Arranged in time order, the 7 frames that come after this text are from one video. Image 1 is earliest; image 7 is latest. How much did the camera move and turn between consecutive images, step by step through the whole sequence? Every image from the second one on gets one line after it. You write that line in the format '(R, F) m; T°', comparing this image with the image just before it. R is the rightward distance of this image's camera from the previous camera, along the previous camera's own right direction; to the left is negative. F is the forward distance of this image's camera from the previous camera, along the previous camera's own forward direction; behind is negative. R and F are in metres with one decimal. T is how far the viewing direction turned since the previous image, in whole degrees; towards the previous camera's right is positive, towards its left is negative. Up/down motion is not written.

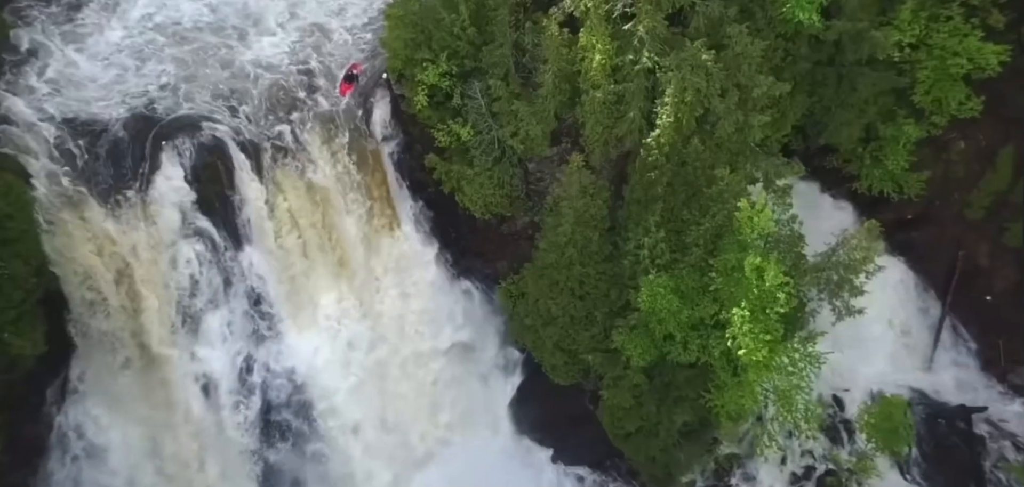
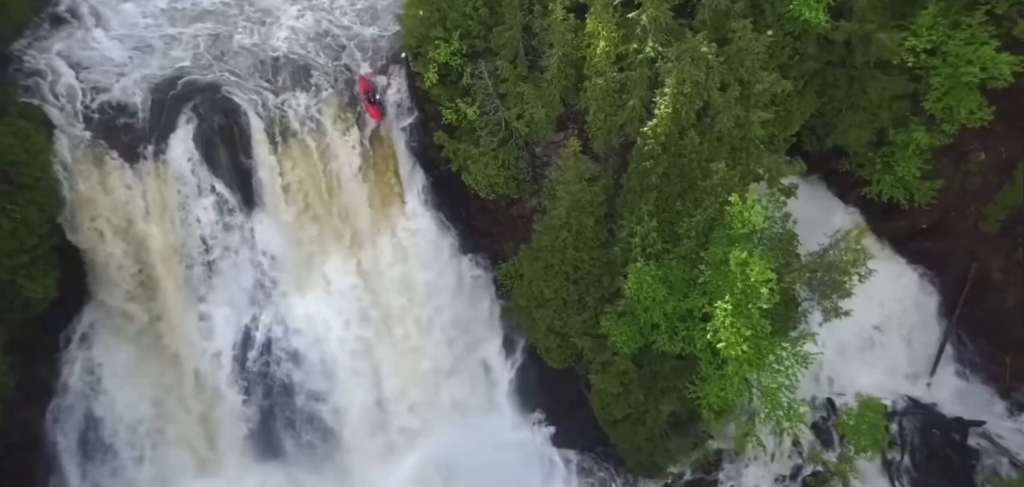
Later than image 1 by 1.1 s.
(+0.7, -0.2) m; -3°
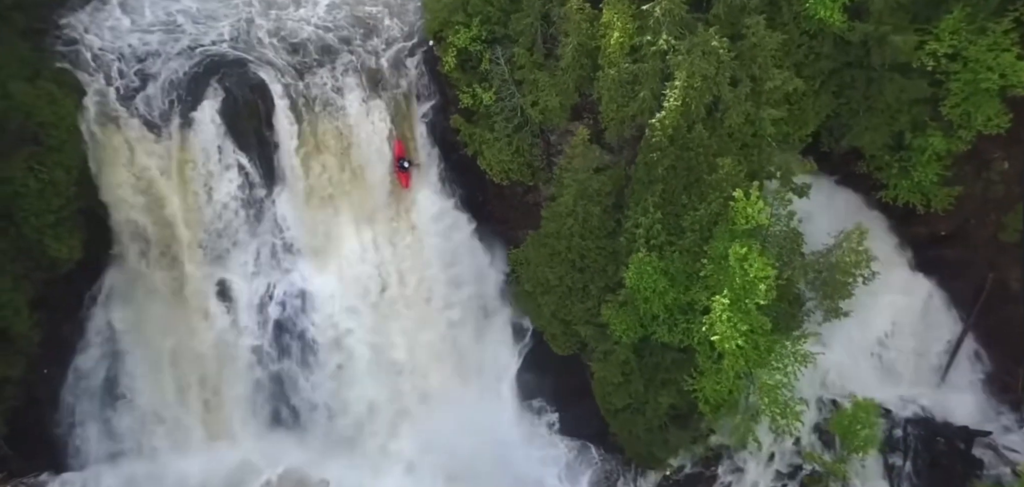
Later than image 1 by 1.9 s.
(+0.4, -0.2) m; -2°
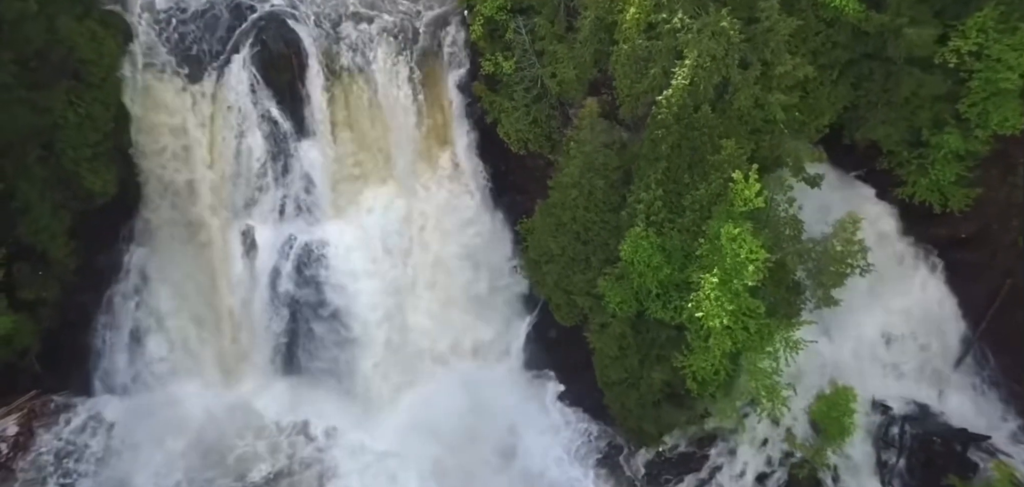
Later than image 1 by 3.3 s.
(+0.7, -0.4) m; -3°
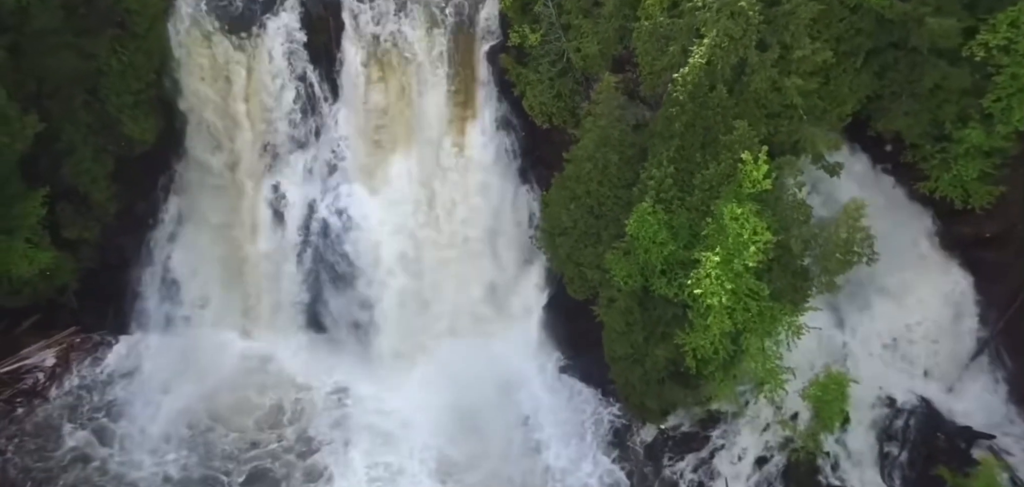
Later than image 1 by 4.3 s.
(+0.5, -0.3) m; -3°
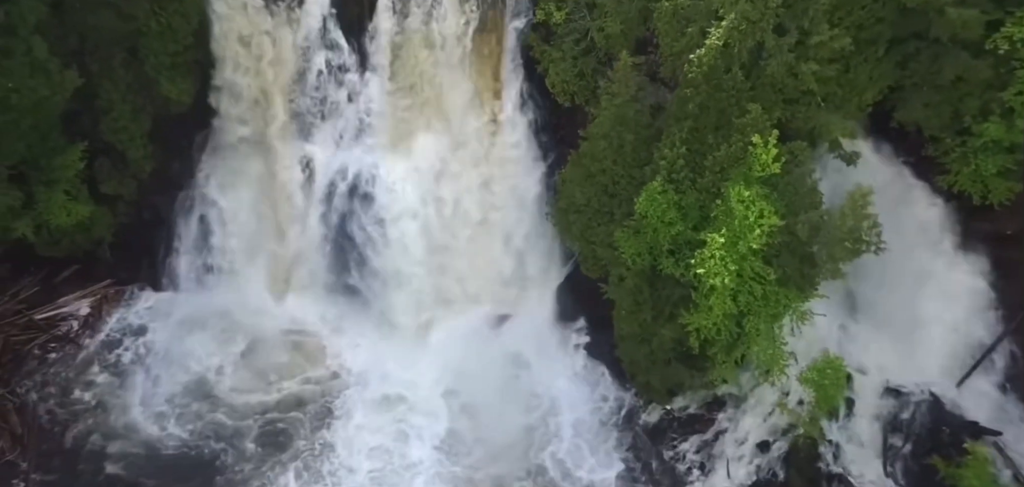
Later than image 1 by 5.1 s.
(+0.4, -0.3) m; -3°
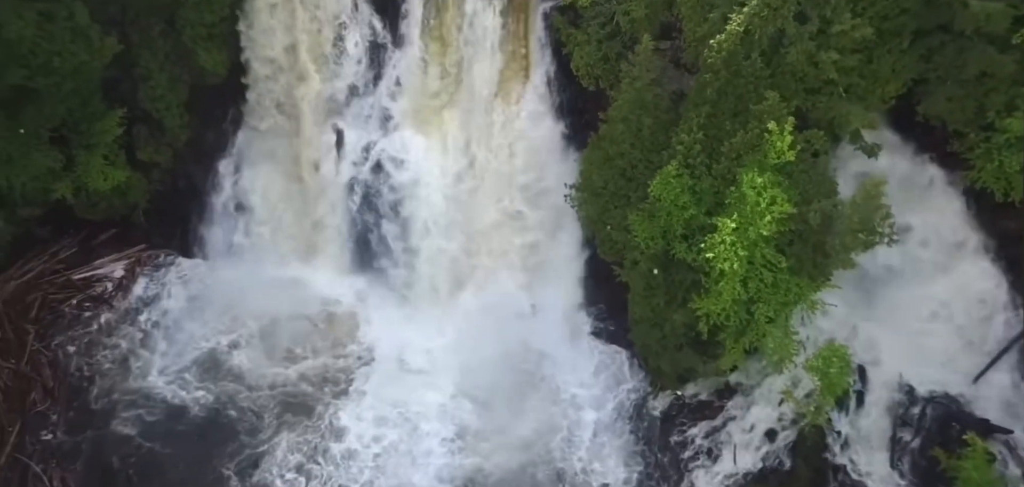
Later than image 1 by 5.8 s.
(+0.3, -0.3) m; -2°
